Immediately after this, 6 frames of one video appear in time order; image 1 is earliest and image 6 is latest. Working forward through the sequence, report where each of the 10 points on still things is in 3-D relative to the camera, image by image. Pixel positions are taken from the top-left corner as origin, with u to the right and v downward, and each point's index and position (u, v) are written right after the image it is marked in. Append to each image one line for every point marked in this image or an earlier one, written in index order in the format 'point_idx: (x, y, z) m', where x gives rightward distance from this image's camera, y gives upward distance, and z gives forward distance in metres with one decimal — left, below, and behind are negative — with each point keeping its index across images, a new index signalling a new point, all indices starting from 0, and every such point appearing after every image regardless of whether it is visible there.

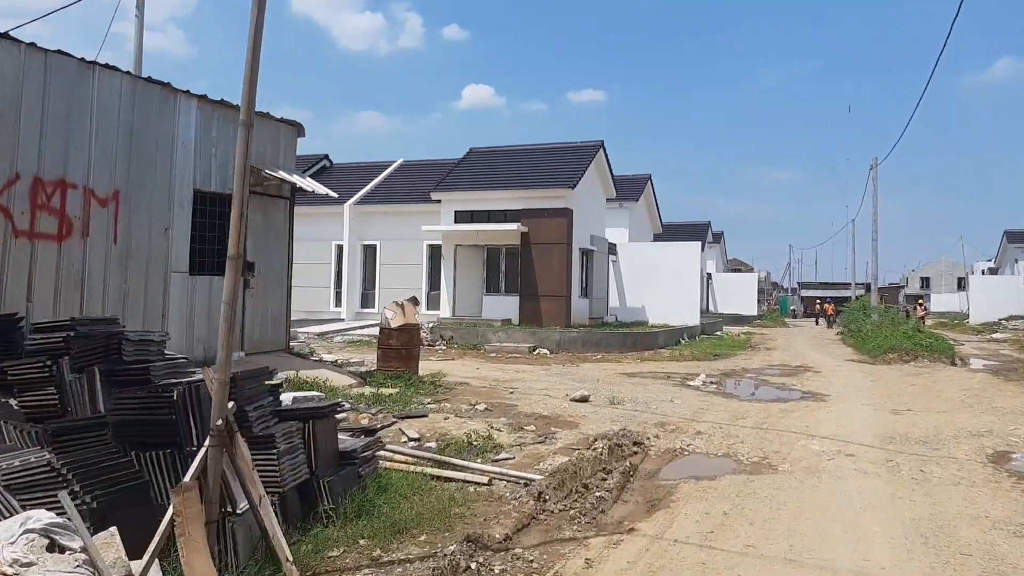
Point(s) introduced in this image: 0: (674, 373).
0: (+2.9, -1.5, +14.1) m
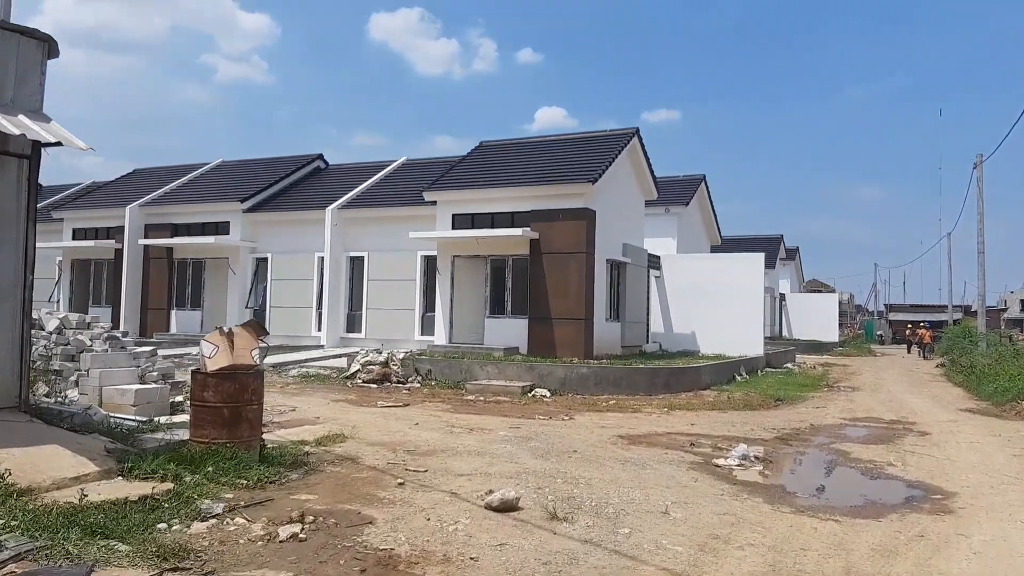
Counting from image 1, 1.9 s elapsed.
0: (+2.2, -1.8, +9.4) m
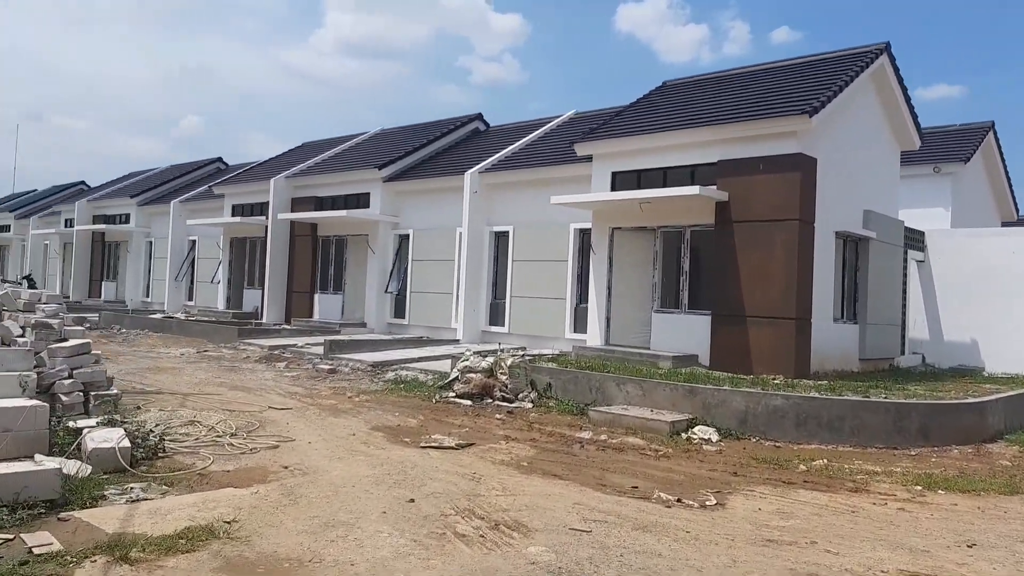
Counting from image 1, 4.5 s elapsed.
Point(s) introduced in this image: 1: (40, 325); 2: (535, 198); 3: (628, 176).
0: (+2.4, -1.6, +3.9) m
1: (-4.5, -0.4, +7.7) m
2: (+0.5, +1.8, +16.0) m
3: (+2.1, +2.0, +14.2) m
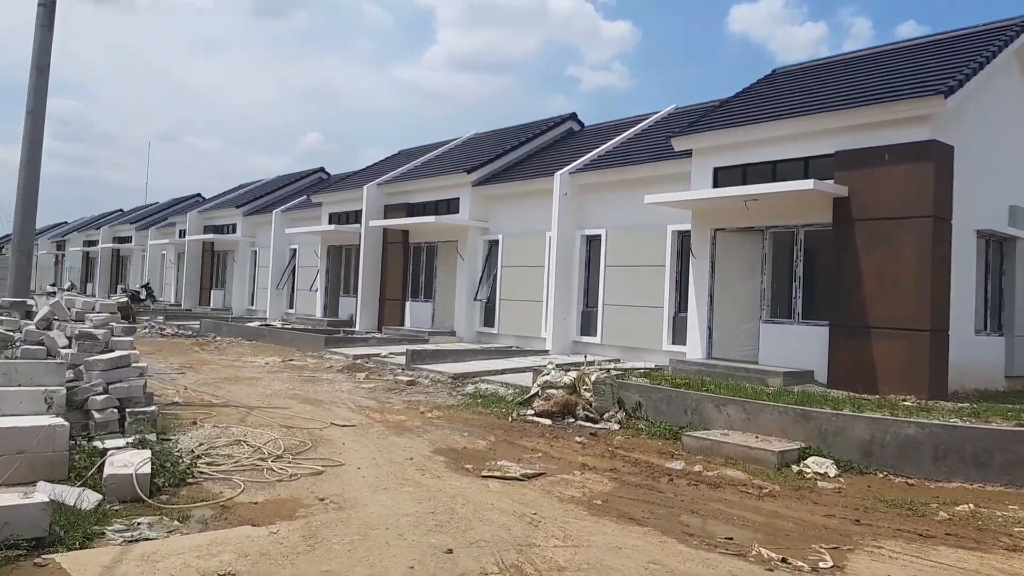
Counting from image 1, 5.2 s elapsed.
0: (+2.4, -1.6, +2.5) m
1: (-3.8, -0.4, +7.3) m
2: (+2.2, +1.6, +14.9) m
3: (+3.5, +1.8, +12.9) m
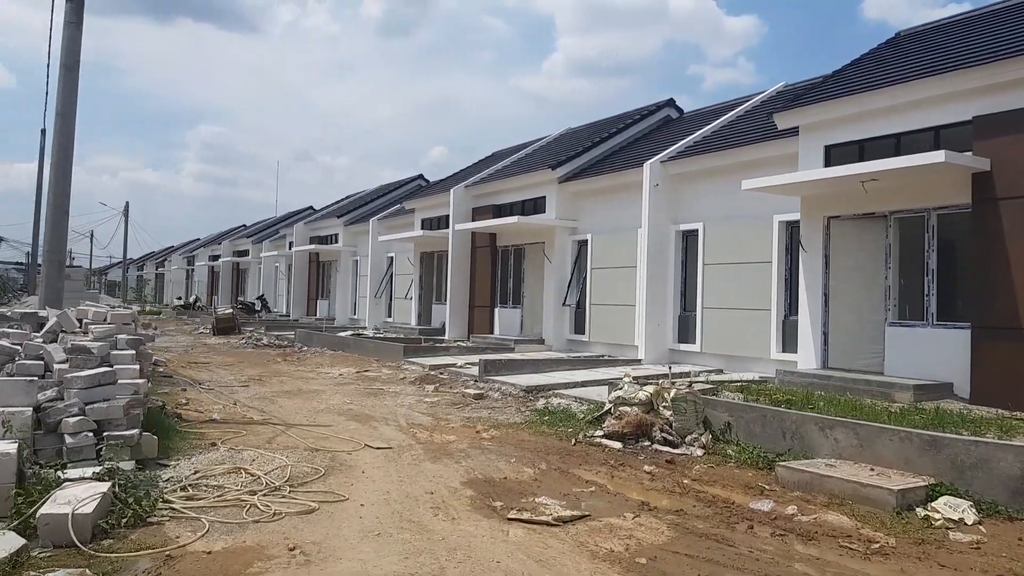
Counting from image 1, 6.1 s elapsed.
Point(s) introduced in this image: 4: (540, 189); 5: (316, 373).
0: (+2.0, -1.5, +0.9) m
1: (-3.5, -0.5, +6.6) m
2: (+3.6, +1.6, +13.2) m
3: (+4.6, +1.9, +11.0) m
4: (+0.6, +2.1, +17.2) m
5: (-3.4, -1.5, +14.0) m
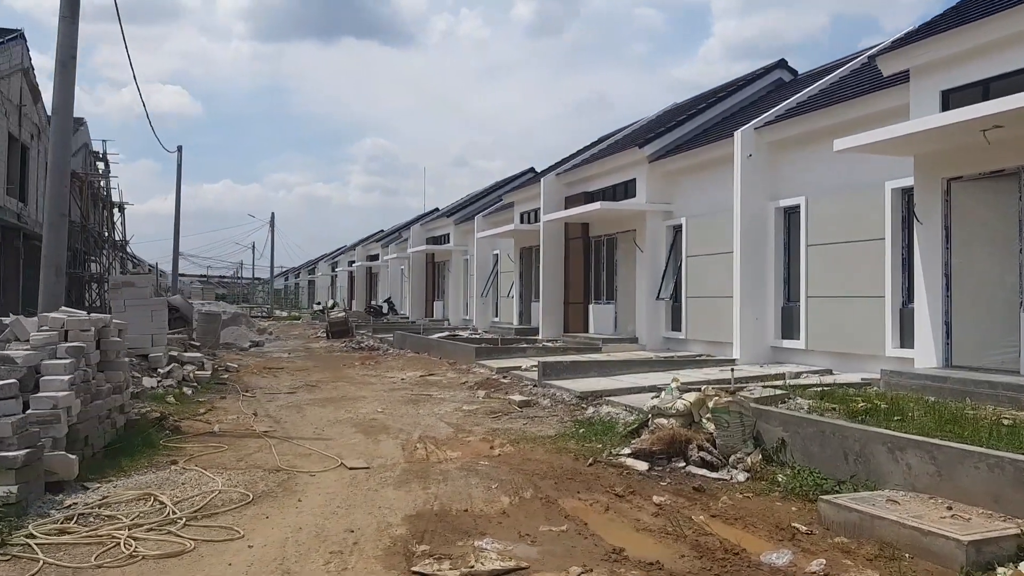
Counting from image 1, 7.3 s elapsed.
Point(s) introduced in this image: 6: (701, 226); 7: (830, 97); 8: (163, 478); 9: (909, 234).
0: (+0.5, -1.4, -0.6) m
1: (-3.8, -0.5, +6.0) m
2: (+4.4, +1.8, +11.1) m
3: (+5.0, +2.1, +8.8) m
4: (+2.3, +2.3, +15.6) m
5: (-2.2, -1.5, +13.3) m
6: (+3.2, +1.1, +13.8) m
7: (+4.4, +2.7, +11.2) m
8: (-2.6, -1.4, +6.1) m
9: (+5.0, +0.7, +10.0) m
